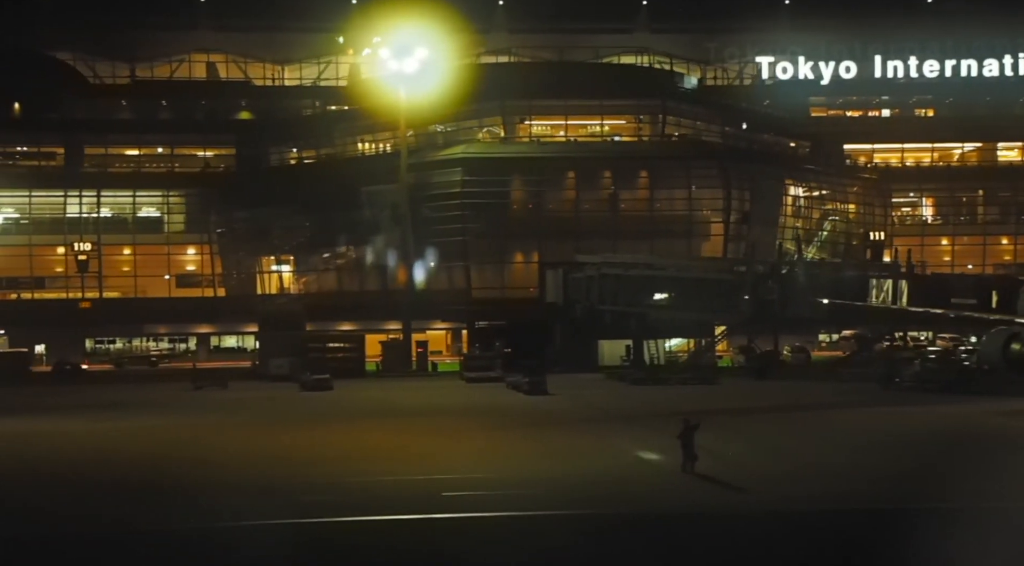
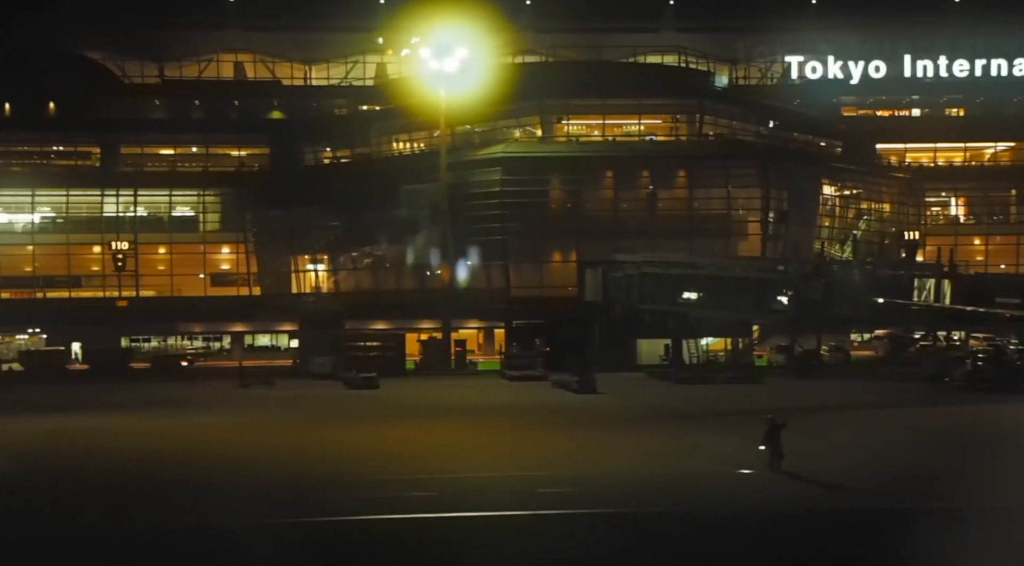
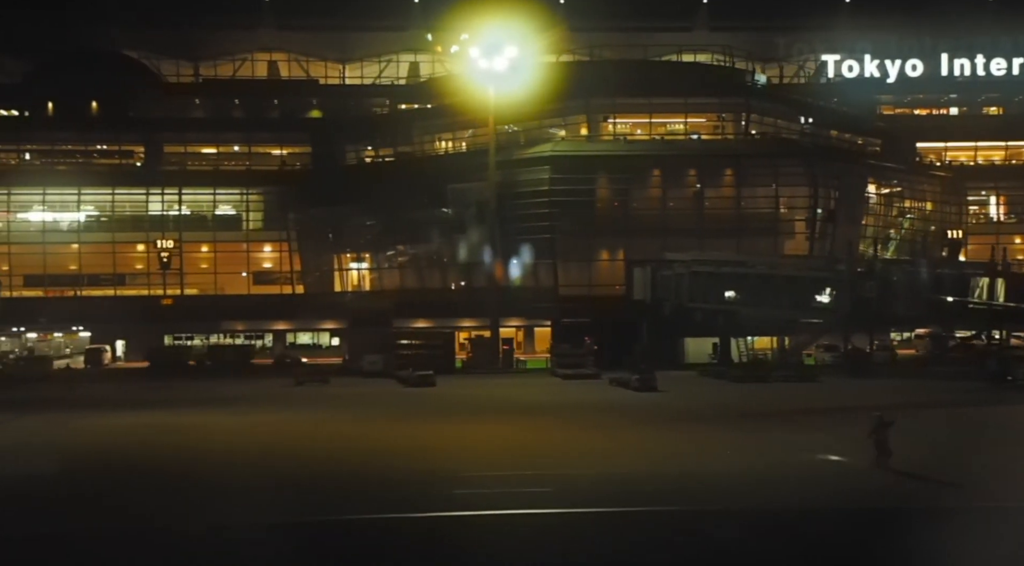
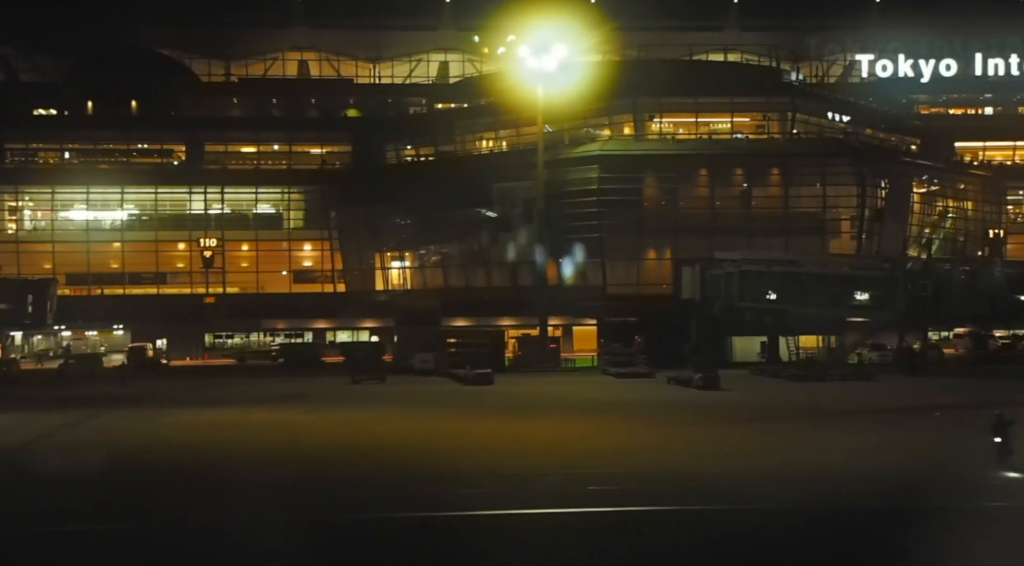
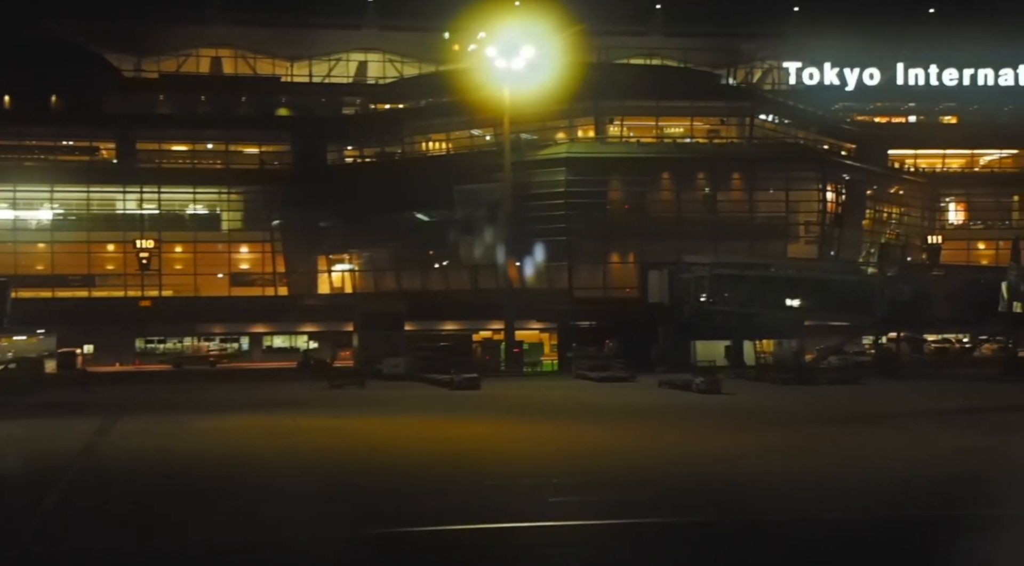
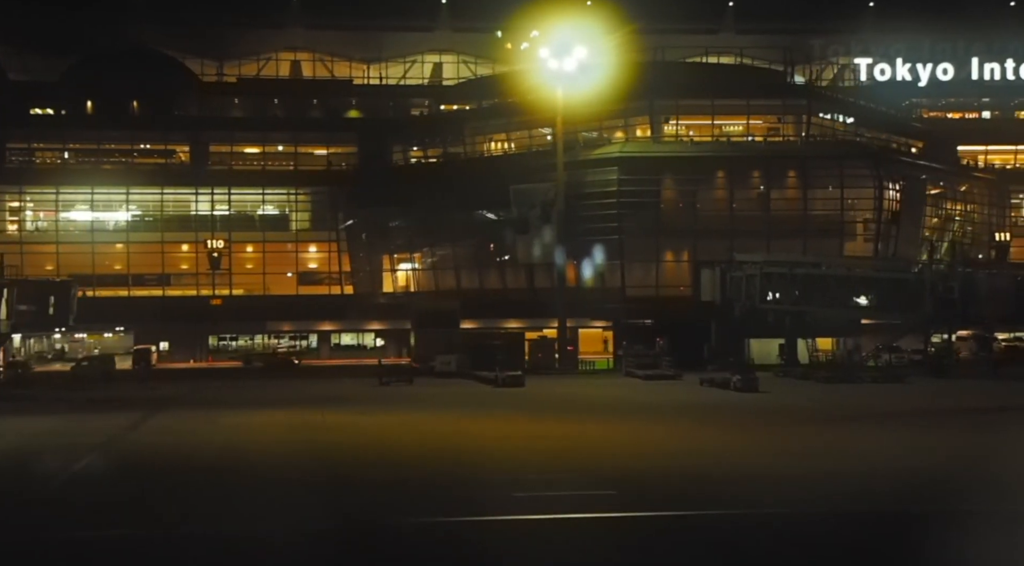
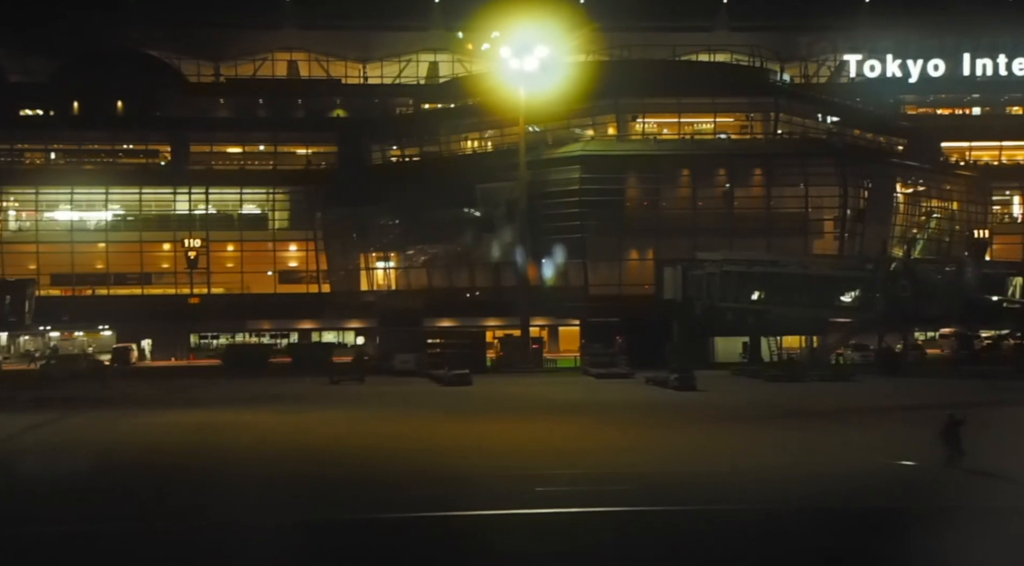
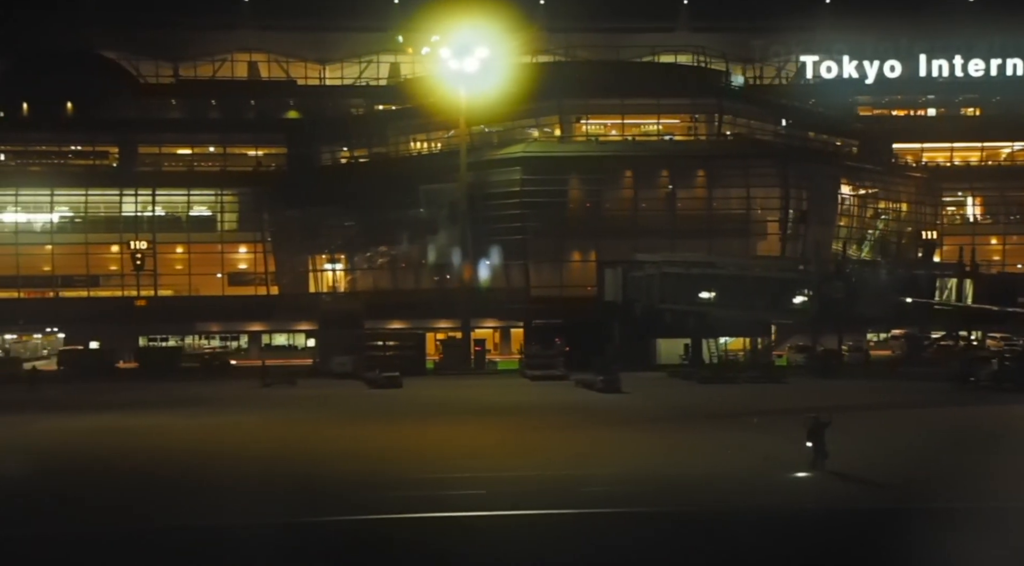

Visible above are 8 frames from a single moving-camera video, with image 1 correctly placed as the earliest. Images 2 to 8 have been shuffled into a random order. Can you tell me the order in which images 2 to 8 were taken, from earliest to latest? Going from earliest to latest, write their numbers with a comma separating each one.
2, 8, 3, 7, 4, 6, 5
